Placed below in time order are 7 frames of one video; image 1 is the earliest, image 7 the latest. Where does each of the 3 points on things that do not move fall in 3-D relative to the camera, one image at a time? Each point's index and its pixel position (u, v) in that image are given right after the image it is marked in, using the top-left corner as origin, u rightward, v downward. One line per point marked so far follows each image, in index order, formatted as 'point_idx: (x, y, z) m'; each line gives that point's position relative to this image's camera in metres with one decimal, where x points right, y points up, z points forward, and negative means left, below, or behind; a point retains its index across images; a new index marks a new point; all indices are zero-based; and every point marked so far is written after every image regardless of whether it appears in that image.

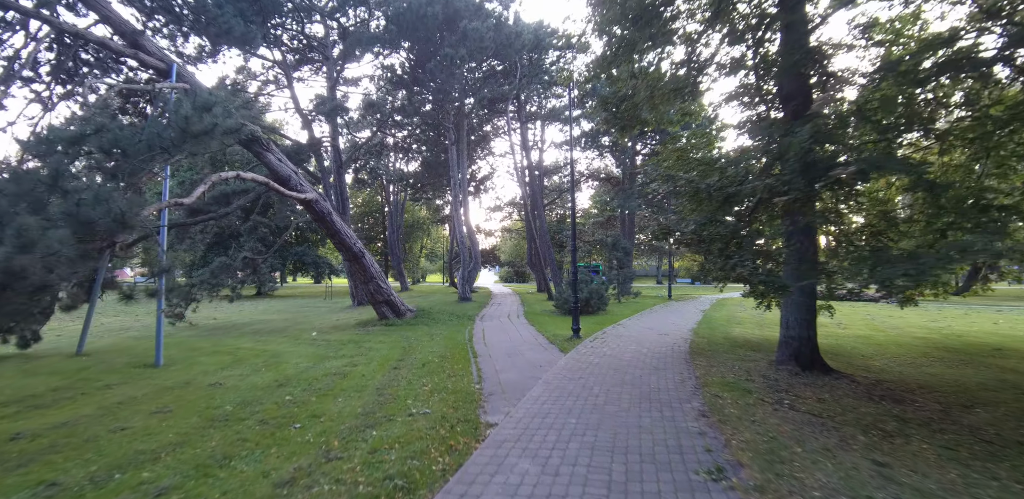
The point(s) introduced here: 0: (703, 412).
0: (+2.5, -2.1, +5.0) m
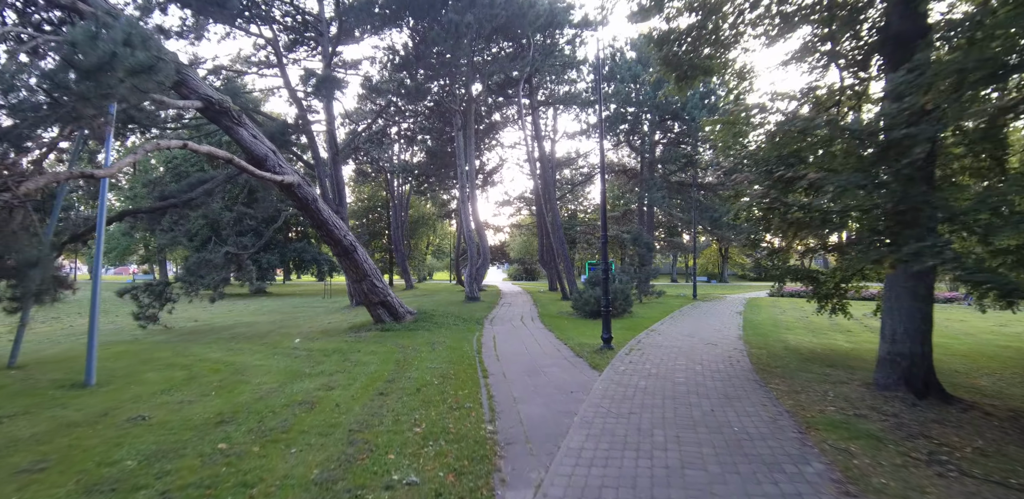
0: (+2.7, -2.0, +3.2) m
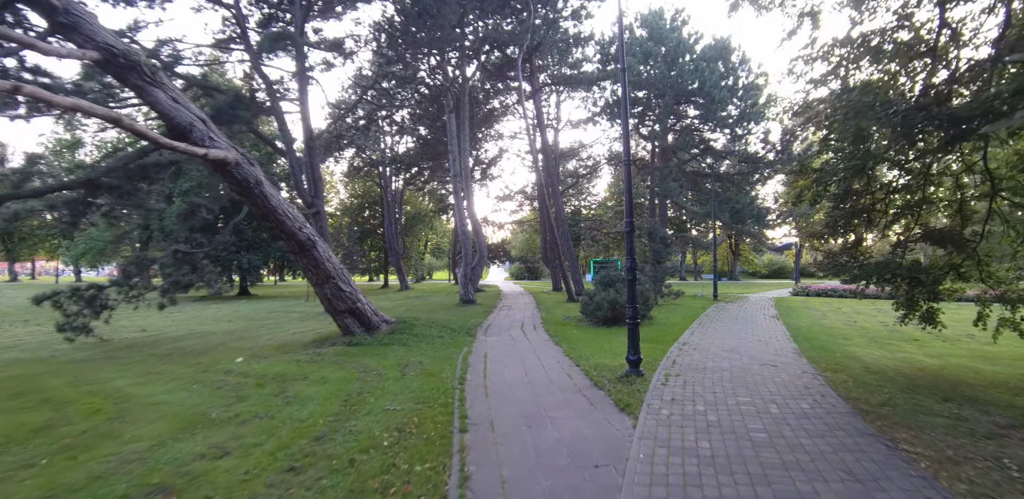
0: (+2.6, -1.8, +1.1) m
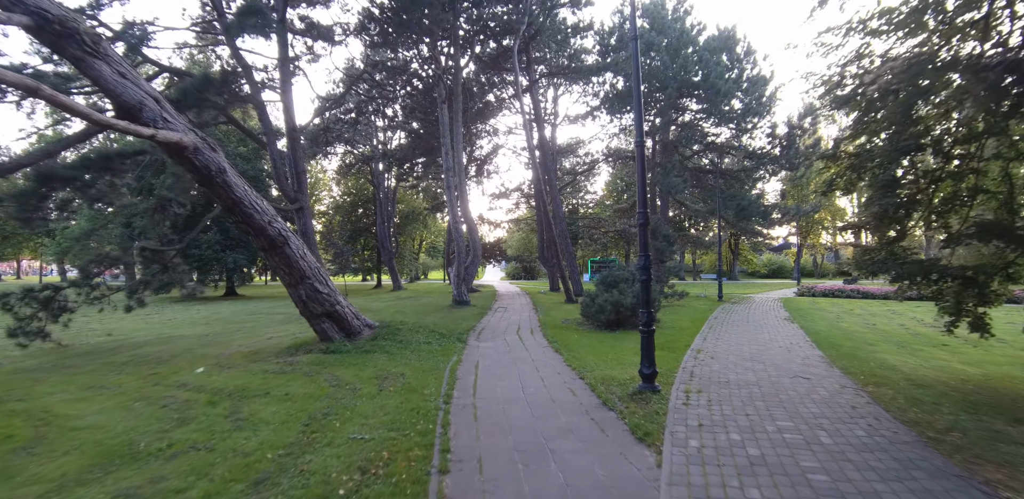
0: (+2.6, -1.8, +0.2) m
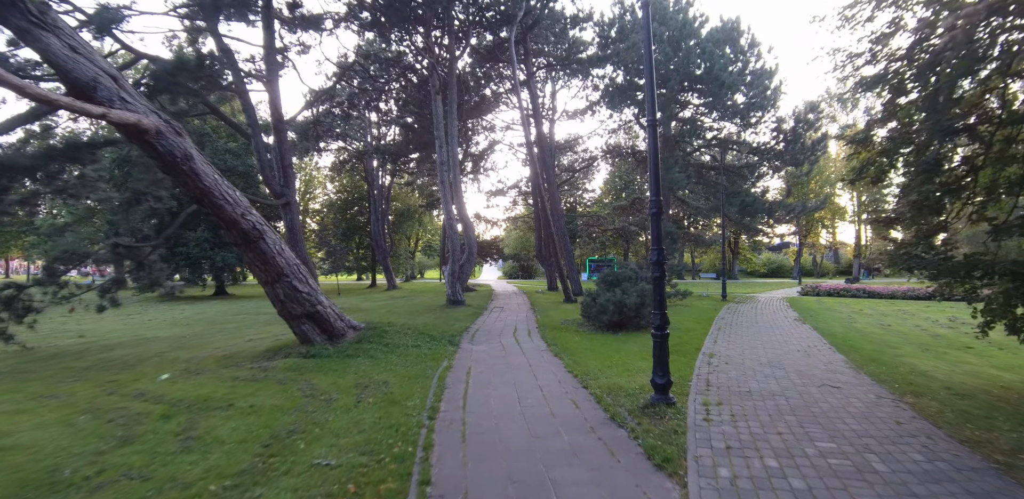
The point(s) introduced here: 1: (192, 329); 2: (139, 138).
0: (+2.5, -1.7, -0.4) m
1: (-11.0, -2.7, +13.5) m
2: (-6.1, +1.8, +6.4) m
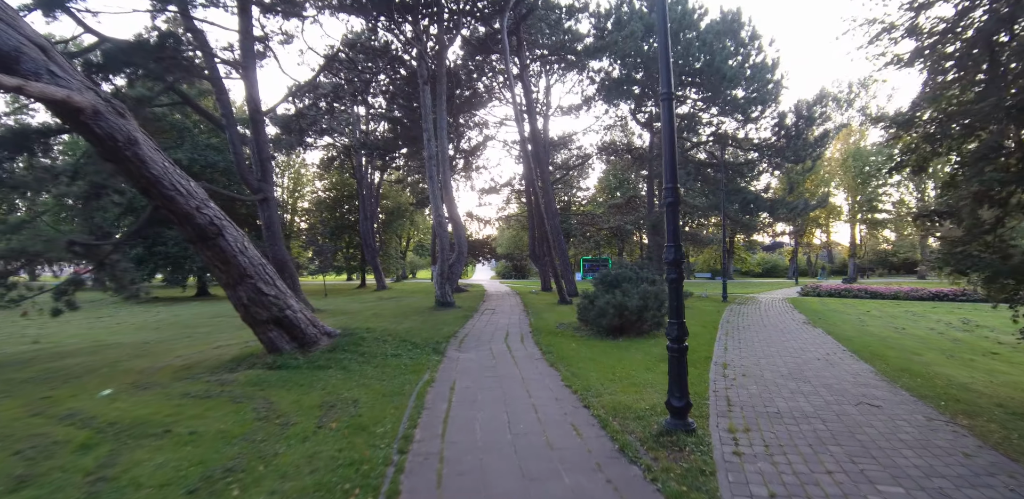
0: (+2.5, -1.7, -1.1) m
1: (-11.3, -2.7, +12.6) m
2: (-6.2, +1.9, +5.6) m
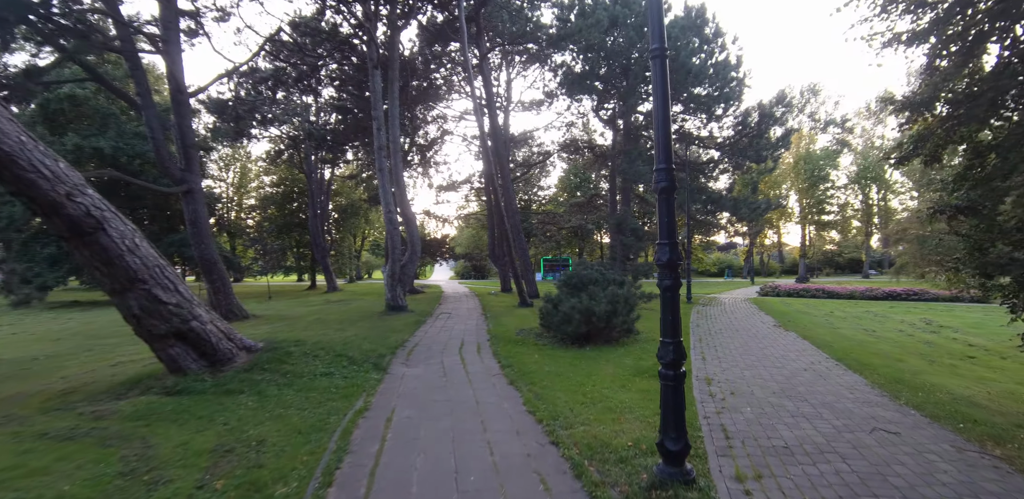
0: (+2.5, -1.7, -1.9) m
1: (-12.4, -2.6, +10.5) m
2: (-6.7, +1.9, +4.0) m
